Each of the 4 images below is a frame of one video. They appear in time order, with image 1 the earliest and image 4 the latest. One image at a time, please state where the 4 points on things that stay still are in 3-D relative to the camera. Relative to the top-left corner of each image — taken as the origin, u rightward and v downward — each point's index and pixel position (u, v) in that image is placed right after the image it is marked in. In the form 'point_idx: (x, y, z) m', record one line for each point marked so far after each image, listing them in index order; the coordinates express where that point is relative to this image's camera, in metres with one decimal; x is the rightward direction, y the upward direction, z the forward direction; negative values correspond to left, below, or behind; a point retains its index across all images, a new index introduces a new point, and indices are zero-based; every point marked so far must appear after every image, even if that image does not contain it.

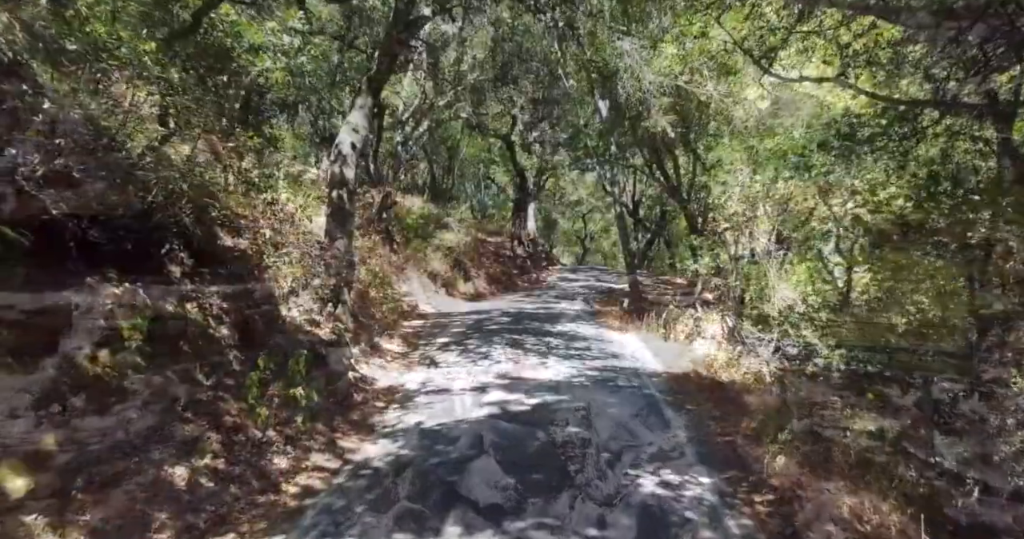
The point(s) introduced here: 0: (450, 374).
0: (-0.9, -1.6, +10.4) m
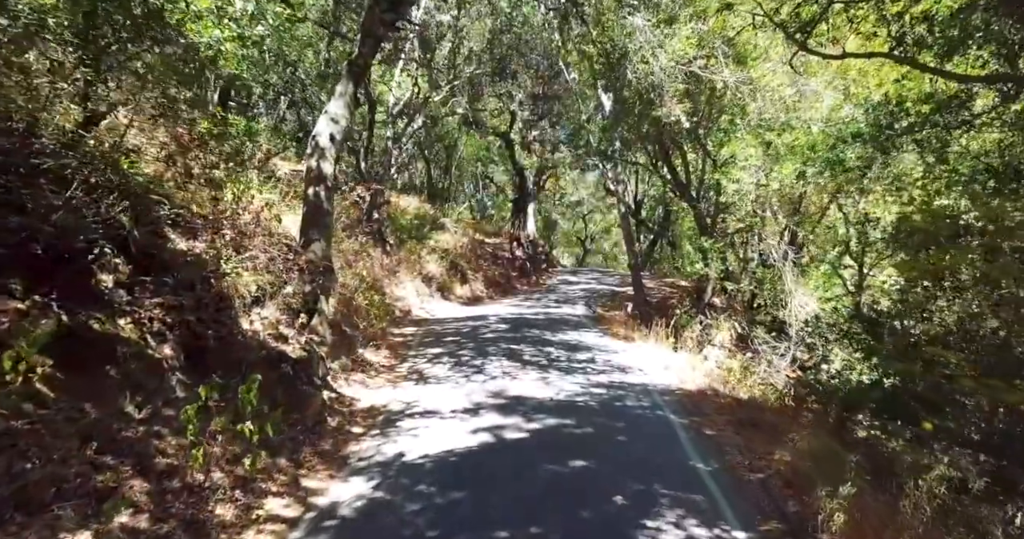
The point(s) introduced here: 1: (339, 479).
0: (-1.0, -1.7, +9.4) m
1: (-1.6, -1.9, +6.2) m
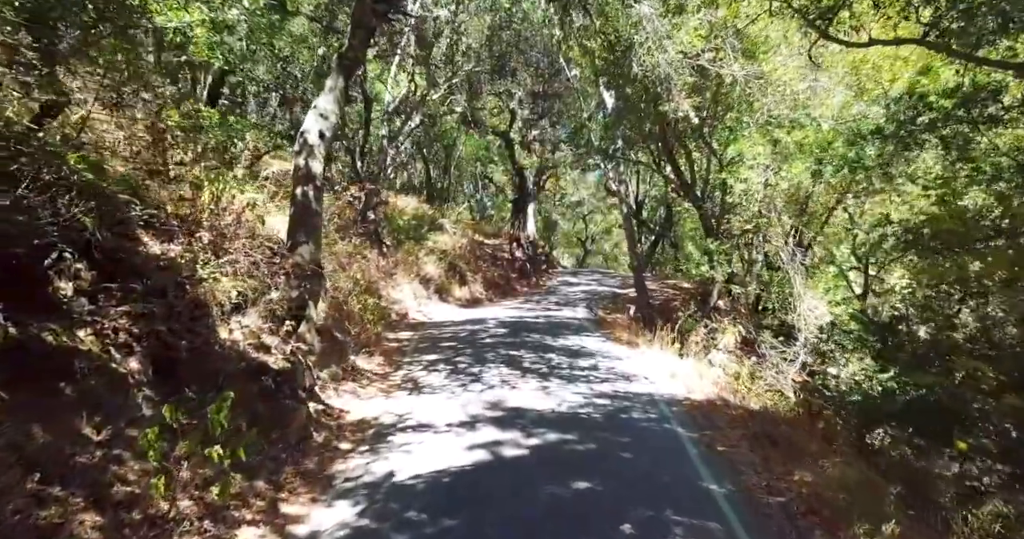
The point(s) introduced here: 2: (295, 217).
0: (-1.0, -1.8, +8.9) m
1: (-1.6, -2.0, +5.7) m
2: (-2.9, +0.7, +9.0) m
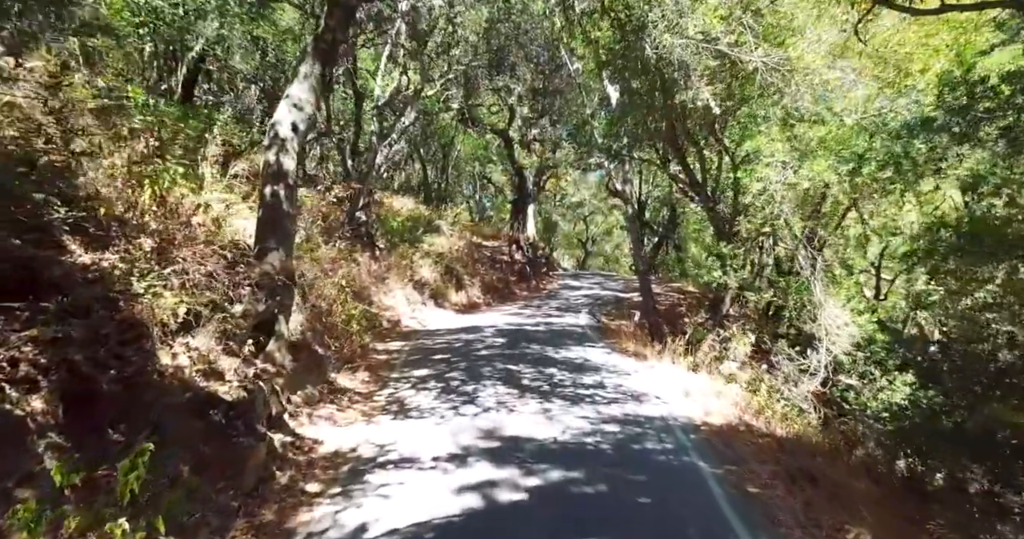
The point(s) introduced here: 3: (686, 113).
0: (-1.0, -1.9, +7.8) m
1: (-1.6, -2.1, +4.7) m
2: (-2.9, +0.6, +8.0) m
3: (+3.3, +2.9, +12.9) m
